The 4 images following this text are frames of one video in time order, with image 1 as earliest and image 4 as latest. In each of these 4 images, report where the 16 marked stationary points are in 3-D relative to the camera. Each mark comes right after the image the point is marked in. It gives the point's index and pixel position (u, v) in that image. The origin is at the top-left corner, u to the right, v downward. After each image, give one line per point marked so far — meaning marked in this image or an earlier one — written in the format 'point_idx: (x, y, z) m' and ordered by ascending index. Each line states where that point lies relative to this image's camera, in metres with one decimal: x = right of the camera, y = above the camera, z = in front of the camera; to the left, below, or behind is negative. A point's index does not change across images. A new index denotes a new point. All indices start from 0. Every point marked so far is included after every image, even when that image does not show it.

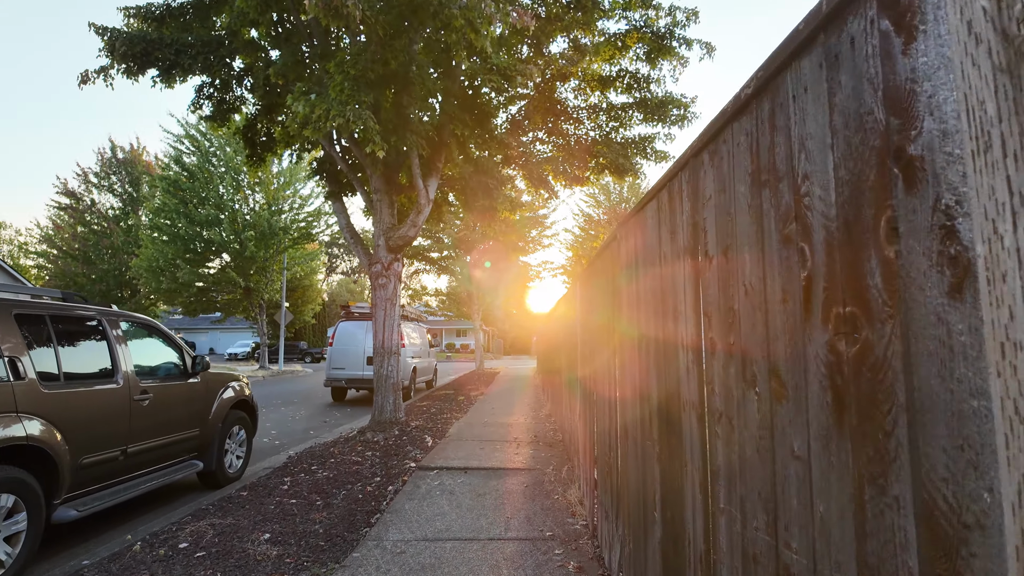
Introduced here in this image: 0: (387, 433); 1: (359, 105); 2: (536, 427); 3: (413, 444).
0: (-1.6, -1.9, +7.3) m
1: (-1.6, +1.9, +5.9) m
2: (+0.4, -2.0, +8.3) m
3: (-1.2, -1.9, +6.8) m
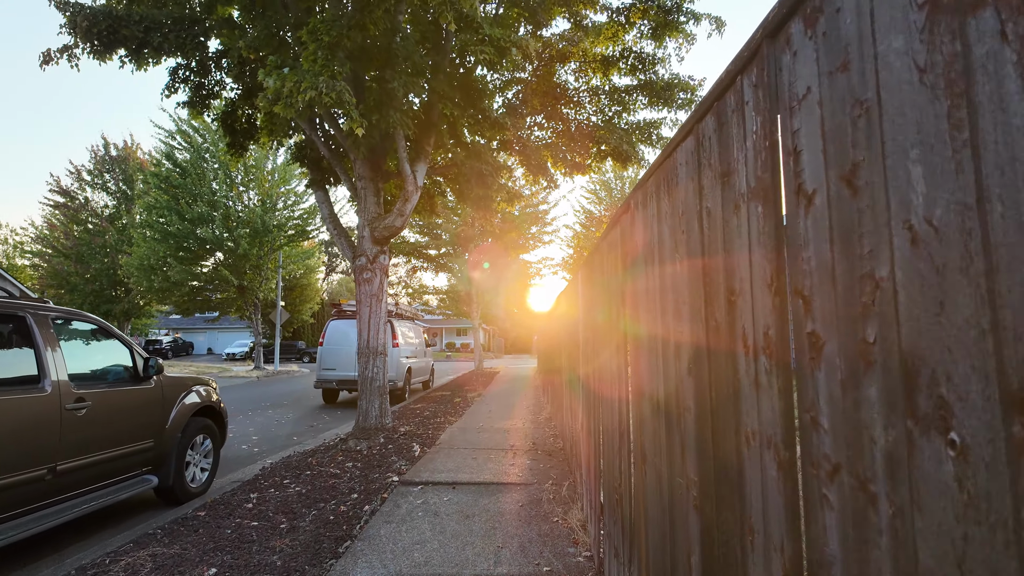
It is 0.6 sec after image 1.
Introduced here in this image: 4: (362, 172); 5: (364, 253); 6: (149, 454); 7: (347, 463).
0: (-1.7, -1.8, +6.7) m
1: (-1.7, +2.0, +5.3) m
2: (+0.3, -2.0, +7.6) m
3: (-1.2, -1.8, +6.2) m
4: (-2.0, +1.5, +7.4) m
5: (-1.9, +0.5, +7.3) m
6: (-3.1, -1.4, +4.8) m
7: (-1.7, -1.9, +6.0) m
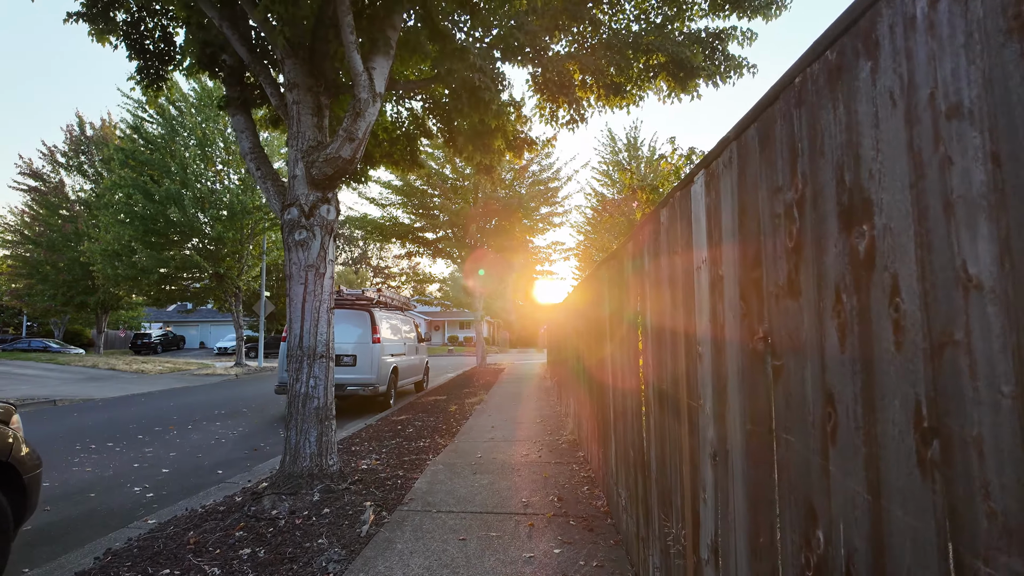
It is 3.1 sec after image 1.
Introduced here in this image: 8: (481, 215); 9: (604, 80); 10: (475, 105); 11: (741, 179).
0: (-1.6, -1.6, +4.1) m
1: (-1.6, +2.3, +2.8) m
2: (+0.4, -1.7, +5.1) m
3: (-1.1, -1.6, +3.6) m
4: (-1.9, +1.8, +4.8) m
5: (-1.8, +0.7, +4.7) m
6: (-3.0, -1.2, +2.3) m
7: (-1.7, -1.6, +3.4) m
8: (-1.0, +2.3, +17.9) m
9: (+1.1, +2.4, +6.6) m
10: (-0.4, +1.9, +5.8) m
11: (+0.6, +0.3, +1.5) m
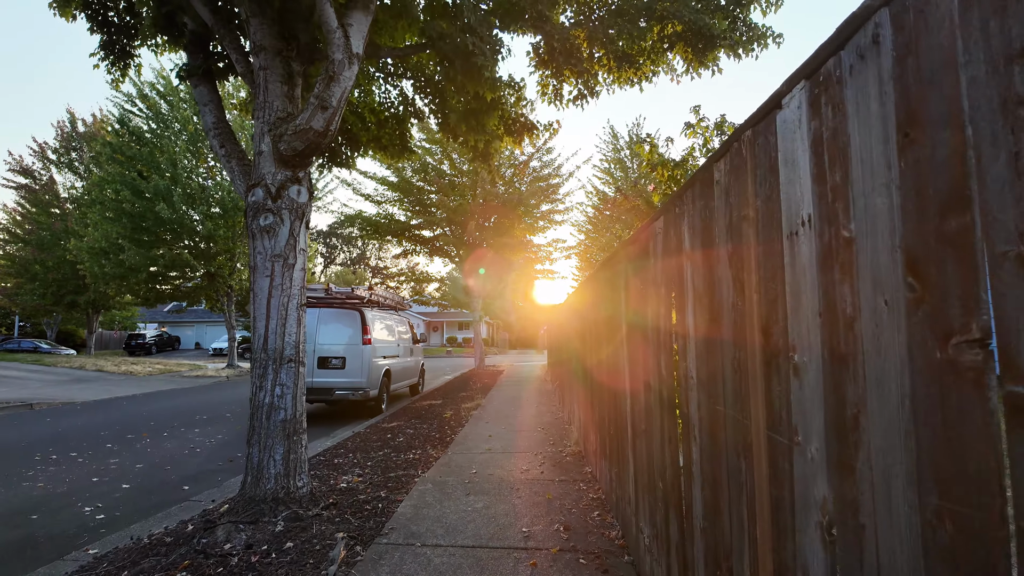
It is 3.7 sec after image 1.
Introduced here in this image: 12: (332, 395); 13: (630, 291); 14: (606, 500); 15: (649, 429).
0: (-1.6, -1.5, +3.5) m
1: (-1.6, +2.3, +2.1) m
2: (+0.4, -1.6, +4.5) m
3: (-1.2, -1.5, +3.0) m
4: (-1.9, +1.9, +4.2) m
5: (-1.8, +0.8, +4.1) m
6: (-3.0, -1.1, +1.7) m
7: (-1.7, -1.5, +2.8) m
8: (-1.0, +2.4, +17.3) m
9: (+1.1, +2.4, +6.0) m
10: (-0.4, +1.9, +5.2) m
11: (+0.6, +0.3, +0.9) m
12: (-3.2, -1.9, +9.9) m
13: (+0.8, 0.0, +3.5) m
14: (+0.7, -1.5, +4.1) m
15: (+0.7, -0.7, +2.7) m
